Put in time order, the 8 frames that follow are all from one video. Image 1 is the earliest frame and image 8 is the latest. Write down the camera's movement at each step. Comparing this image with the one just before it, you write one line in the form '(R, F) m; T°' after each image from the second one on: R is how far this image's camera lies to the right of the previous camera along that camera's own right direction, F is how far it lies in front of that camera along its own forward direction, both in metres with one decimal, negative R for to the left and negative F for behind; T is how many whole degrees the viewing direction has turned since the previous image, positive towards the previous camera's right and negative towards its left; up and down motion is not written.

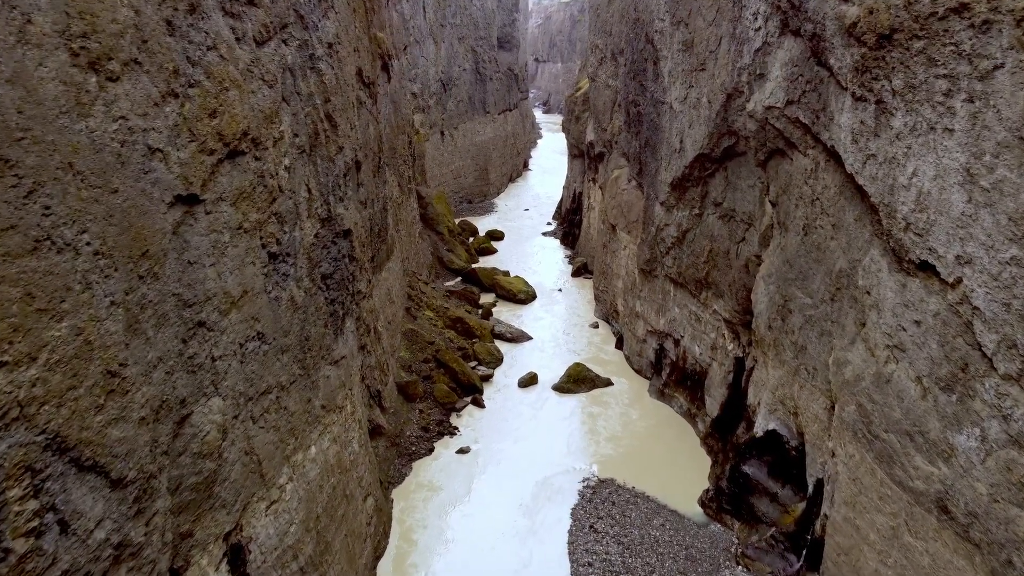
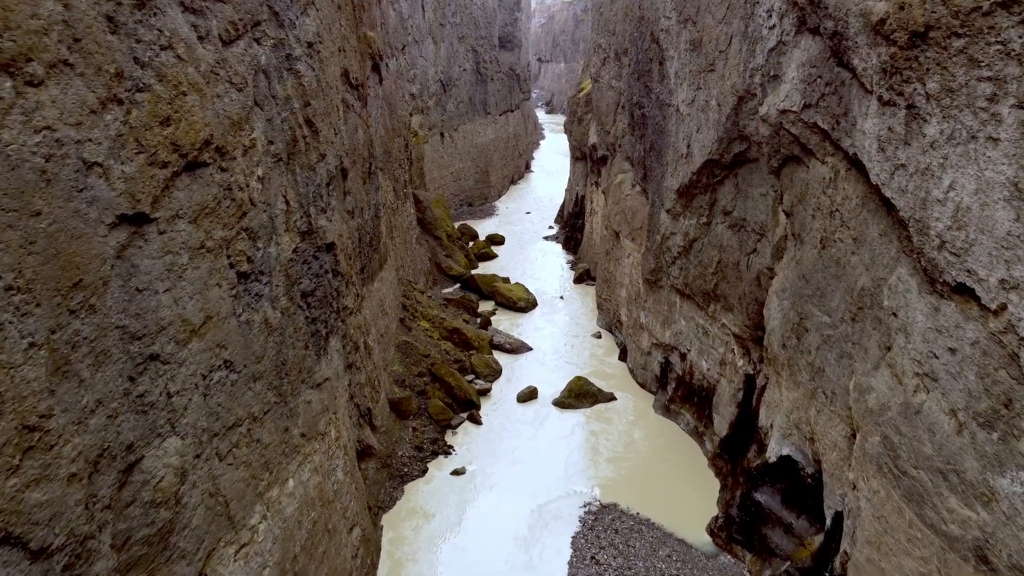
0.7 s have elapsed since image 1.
(+0.1, +0.6) m; 0°
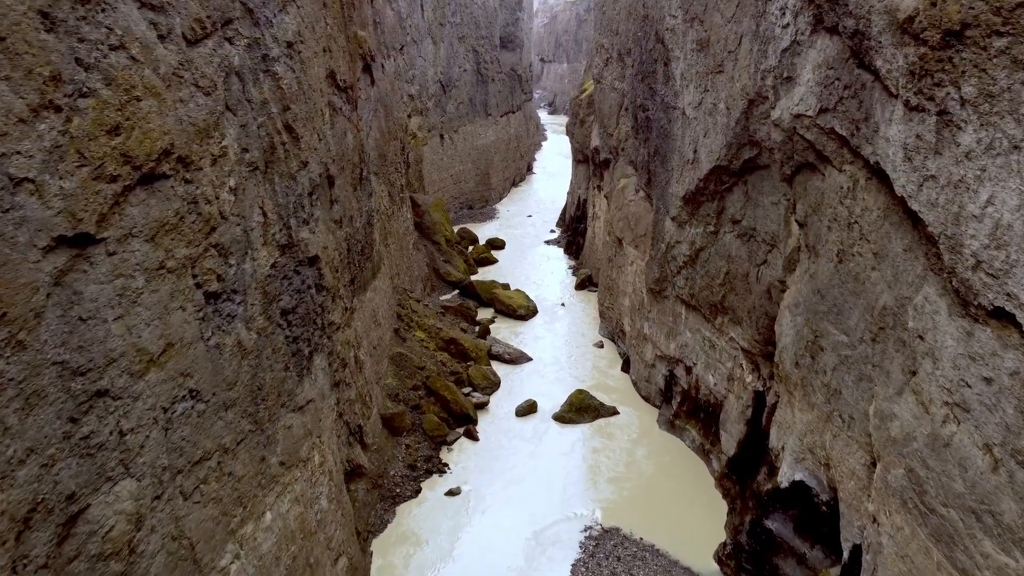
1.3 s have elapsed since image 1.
(+0.1, +0.5) m; 0°
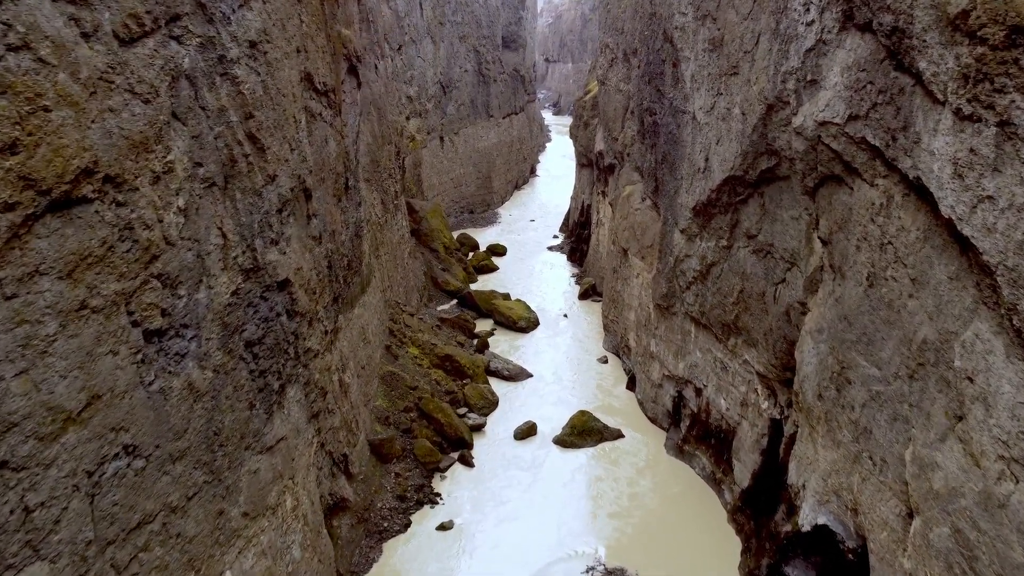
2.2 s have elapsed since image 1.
(+0.1, +0.8) m; 0°
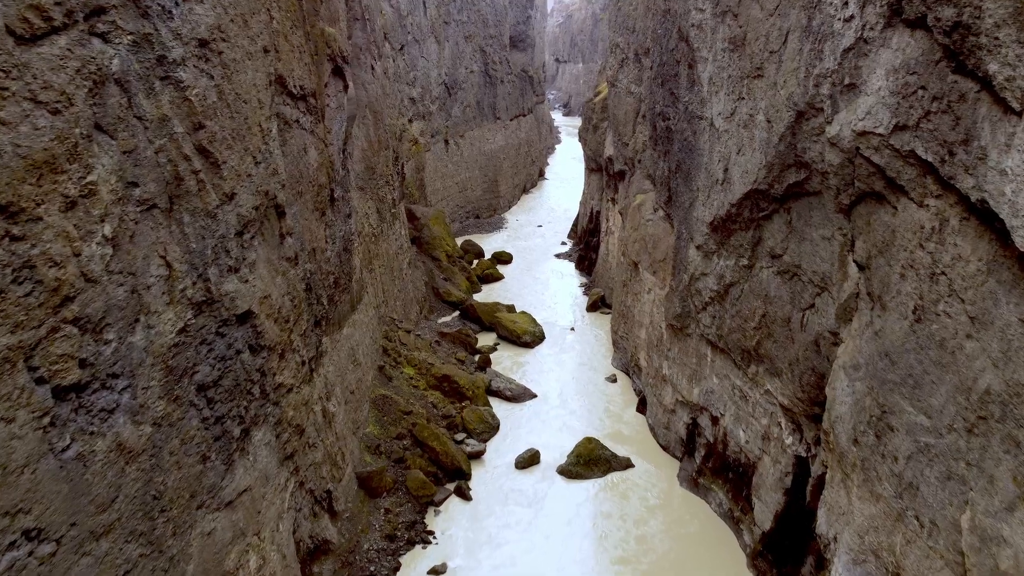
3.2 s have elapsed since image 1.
(+0.1, +0.8) m; -1°
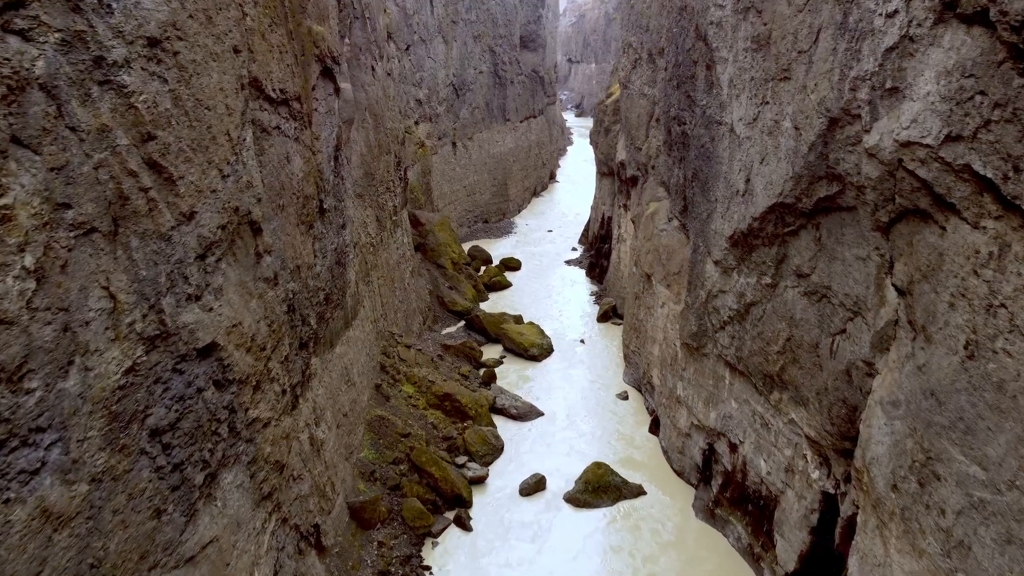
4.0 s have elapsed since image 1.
(+0.1, +0.7) m; -1°
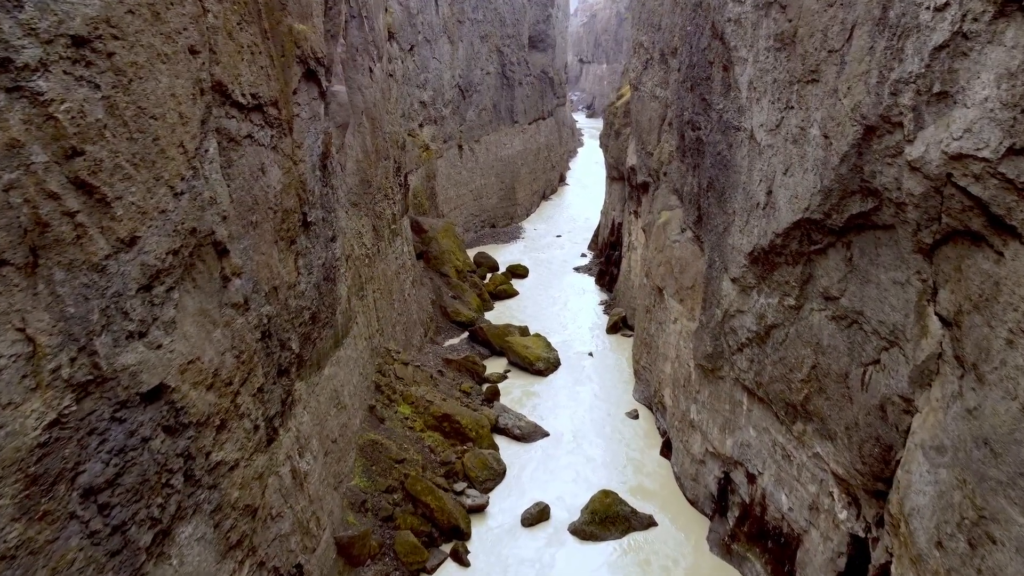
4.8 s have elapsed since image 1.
(+0.1, +0.7) m; -1°
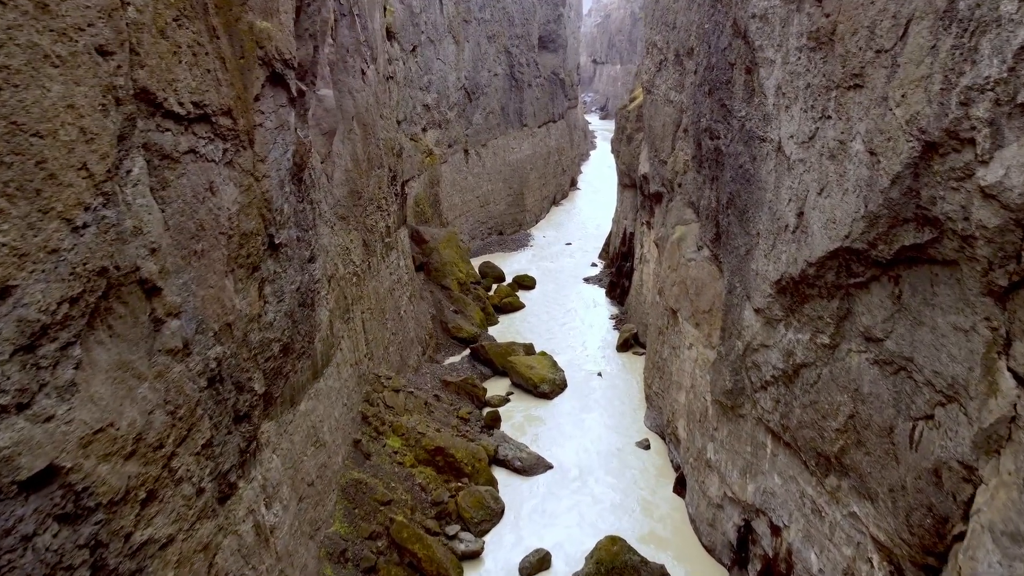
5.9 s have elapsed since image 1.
(+0.2, +0.9) m; -1°
